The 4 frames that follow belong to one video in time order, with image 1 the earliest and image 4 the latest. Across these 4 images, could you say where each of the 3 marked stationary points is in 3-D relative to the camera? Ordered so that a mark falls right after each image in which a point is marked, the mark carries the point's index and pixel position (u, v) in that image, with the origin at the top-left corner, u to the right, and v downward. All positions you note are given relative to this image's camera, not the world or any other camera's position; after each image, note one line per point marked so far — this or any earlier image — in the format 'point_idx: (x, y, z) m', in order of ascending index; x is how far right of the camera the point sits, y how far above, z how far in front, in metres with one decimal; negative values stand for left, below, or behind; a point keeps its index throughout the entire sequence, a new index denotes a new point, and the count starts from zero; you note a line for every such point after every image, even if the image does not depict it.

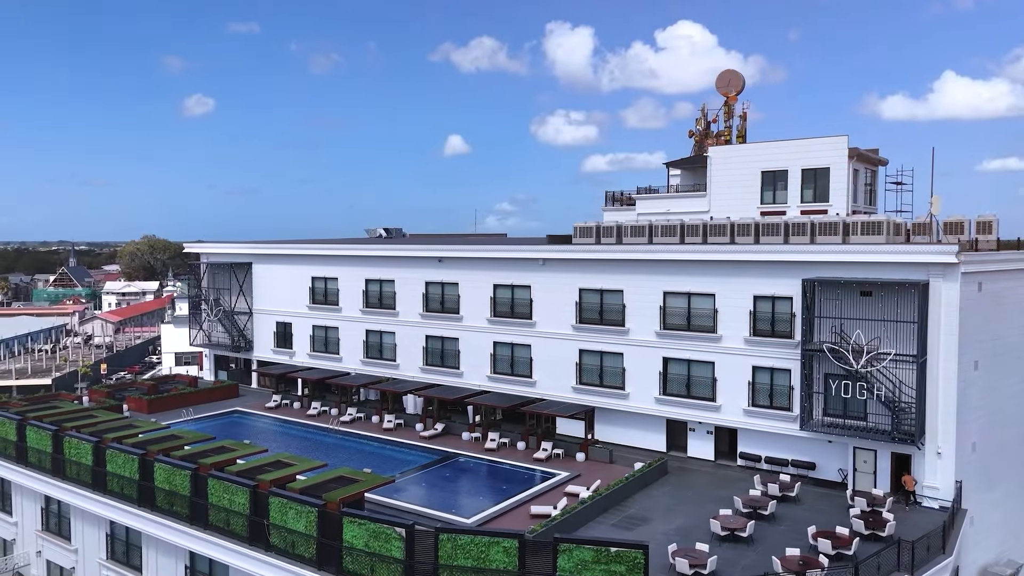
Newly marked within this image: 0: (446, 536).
0: (-1.8, -6.7, +19.1) m
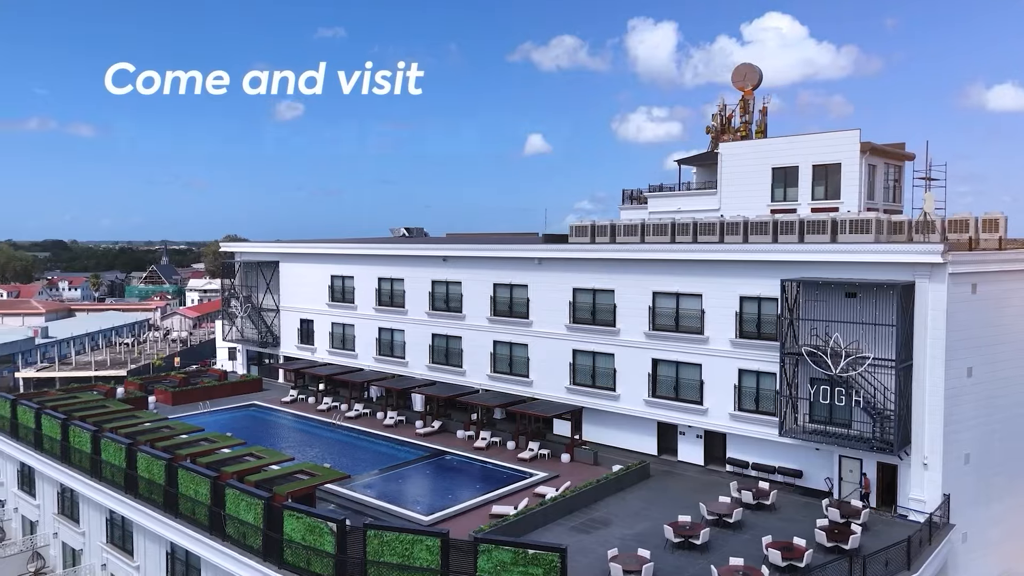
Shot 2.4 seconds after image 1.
0: (-3.7, -6.6, +19.3) m
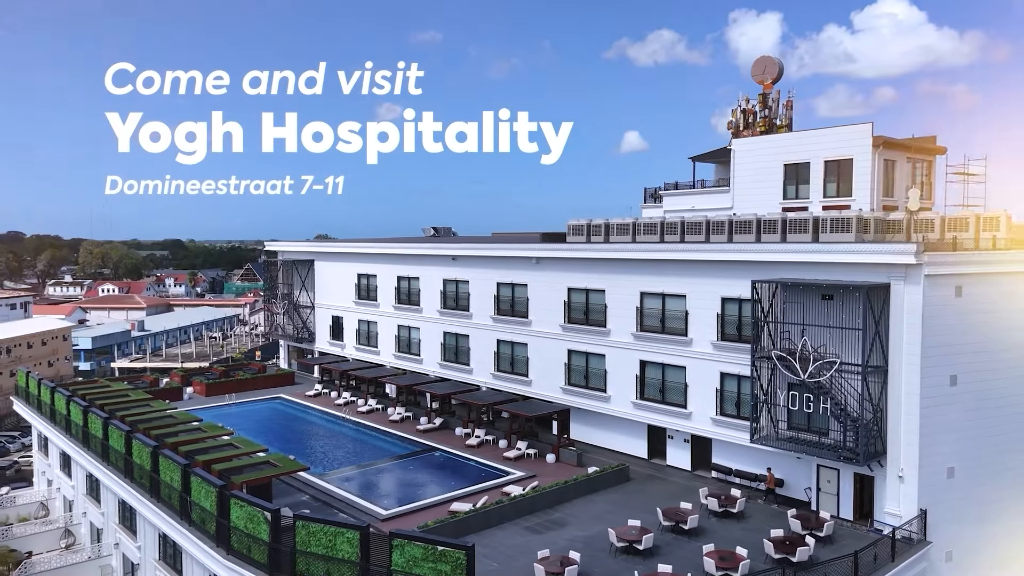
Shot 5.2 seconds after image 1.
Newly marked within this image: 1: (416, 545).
0: (-5.9, -6.6, +20.0) m
1: (-2.4, -6.6, +18.5) m
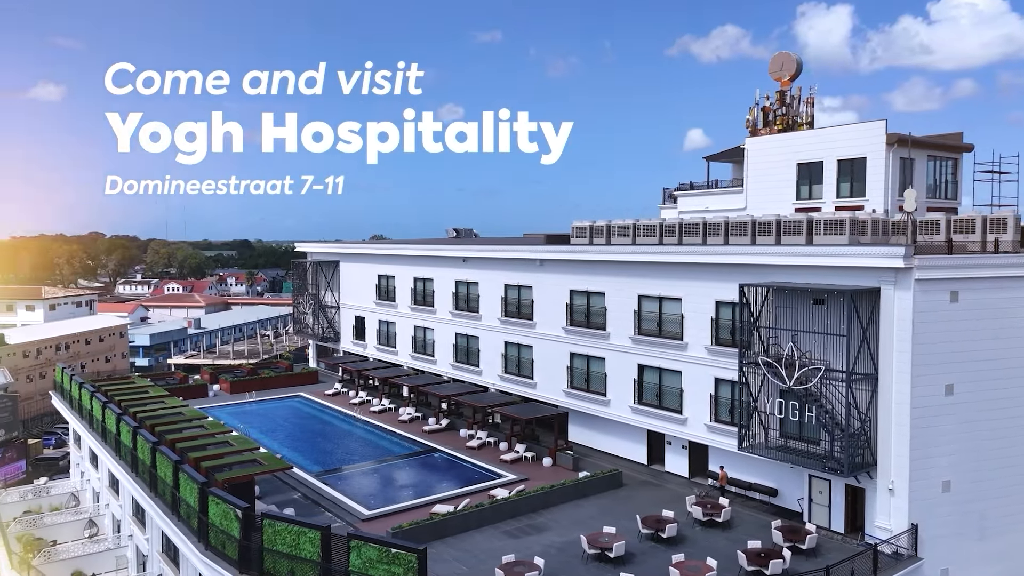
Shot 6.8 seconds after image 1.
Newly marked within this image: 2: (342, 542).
0: (-6.9, -6.7, +20.4) m
1: (-3.6, -6.7, +18.6) m
2: (-4.6, -6.8, +19.2) m
